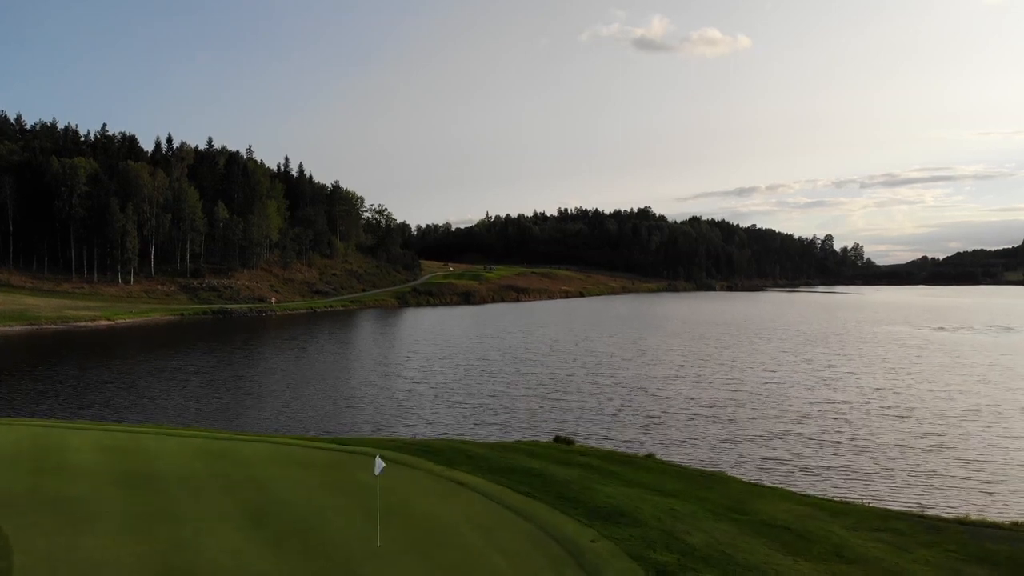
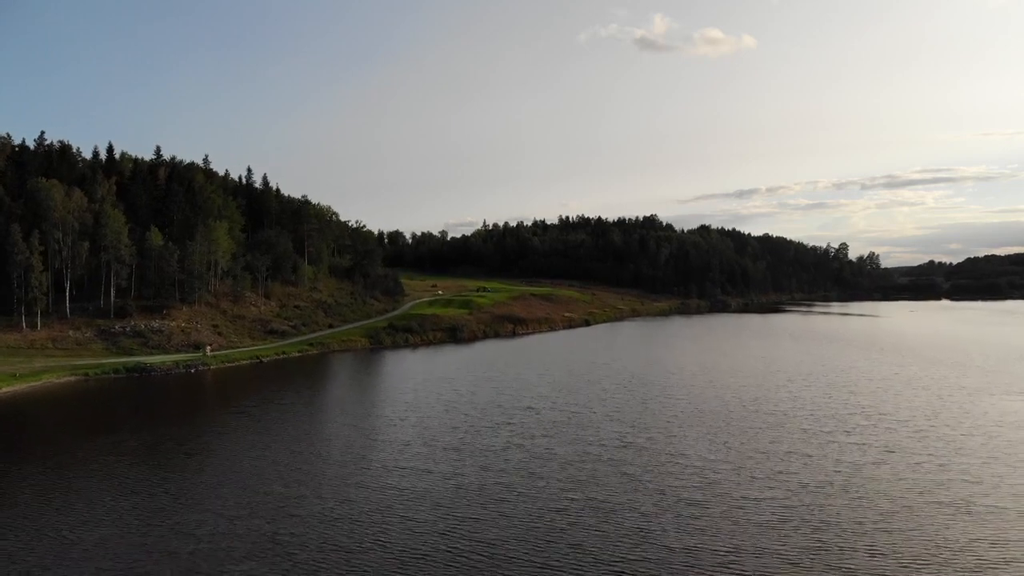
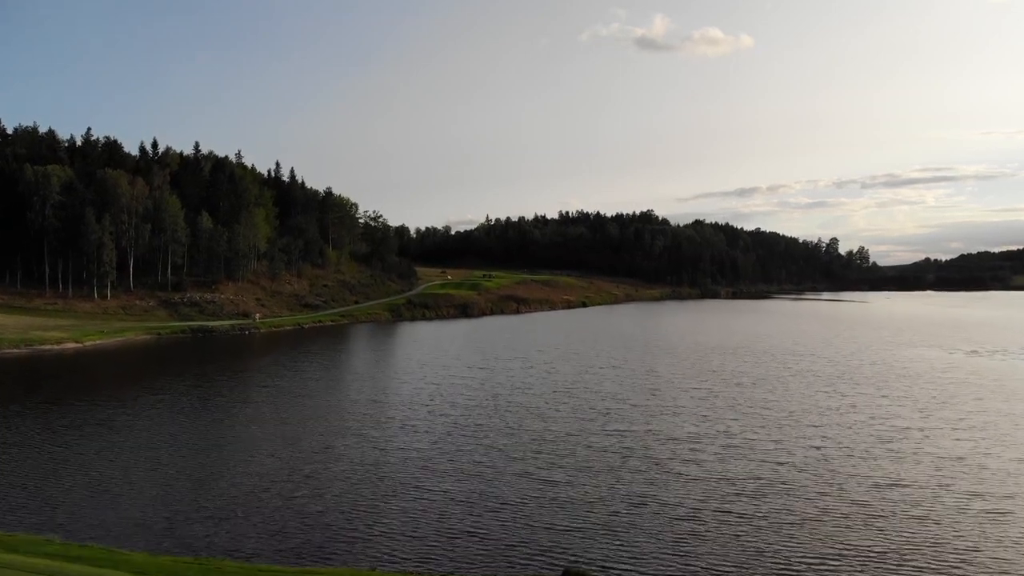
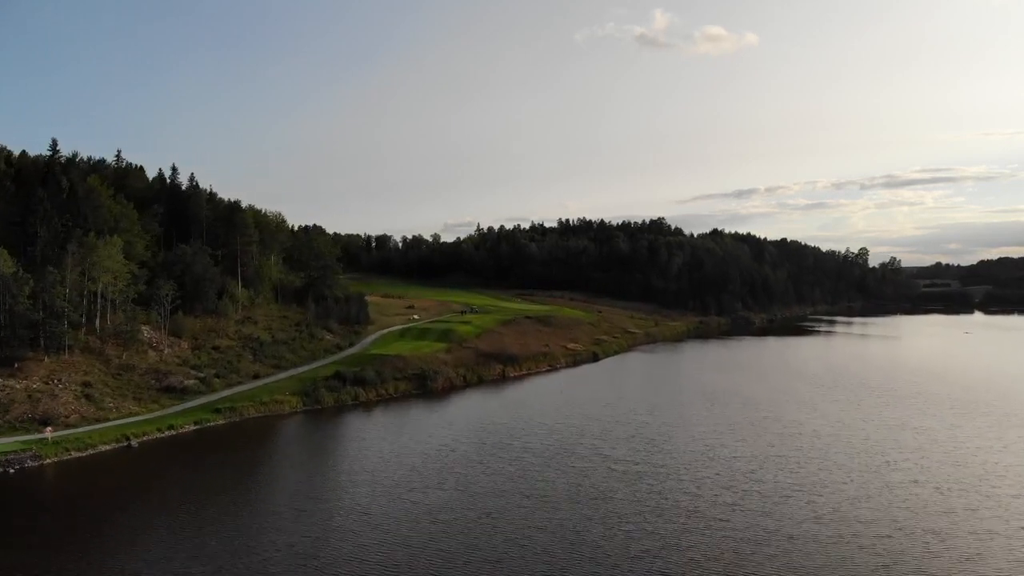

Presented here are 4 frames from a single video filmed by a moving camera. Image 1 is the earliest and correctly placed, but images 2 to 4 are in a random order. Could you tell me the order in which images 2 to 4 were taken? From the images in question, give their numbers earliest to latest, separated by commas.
3, 2, 4
